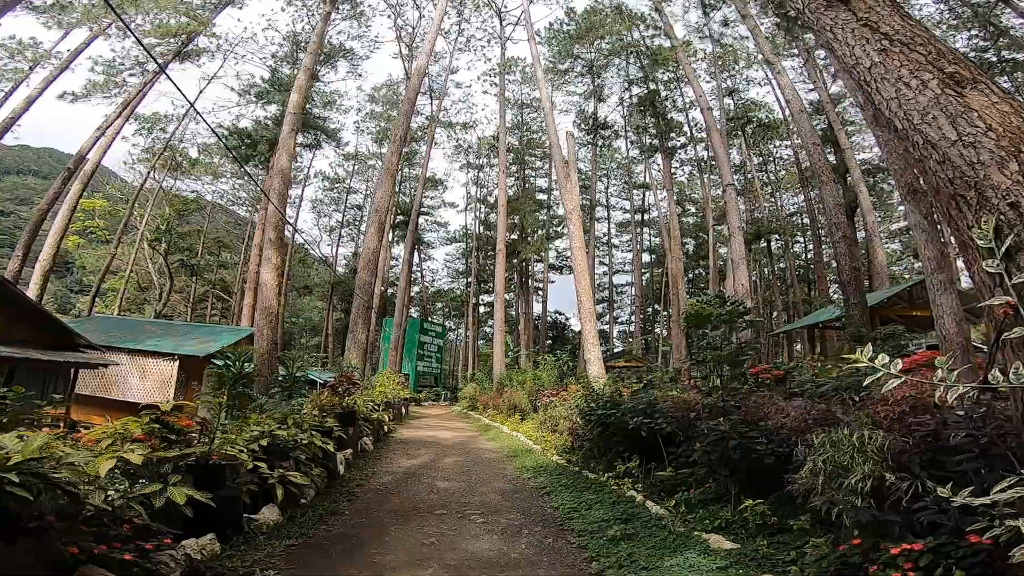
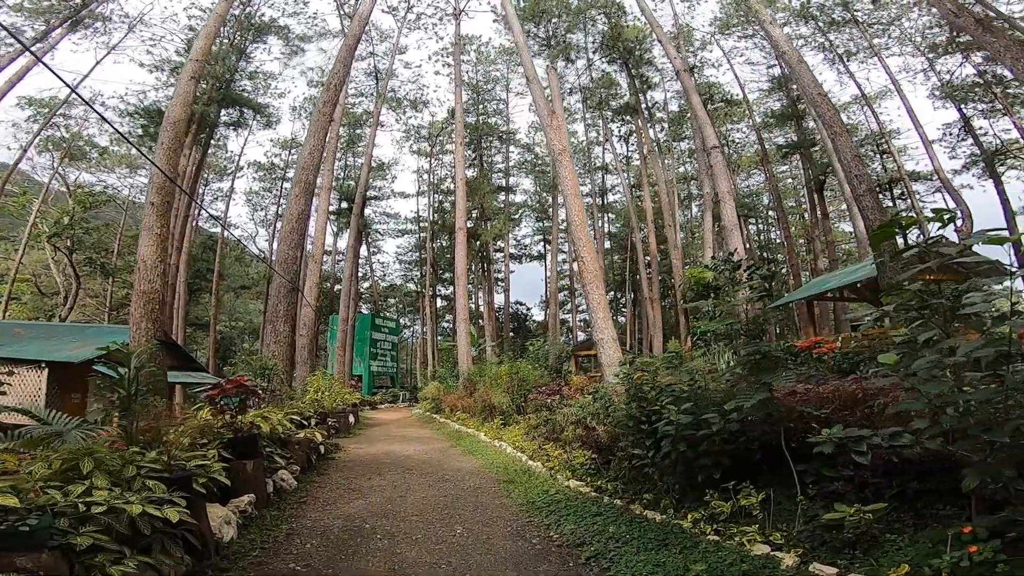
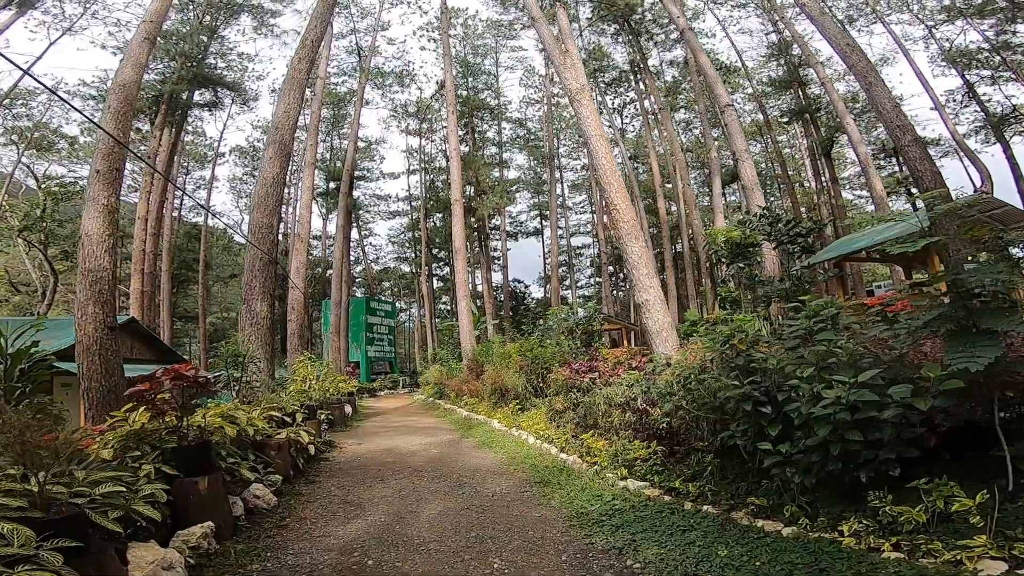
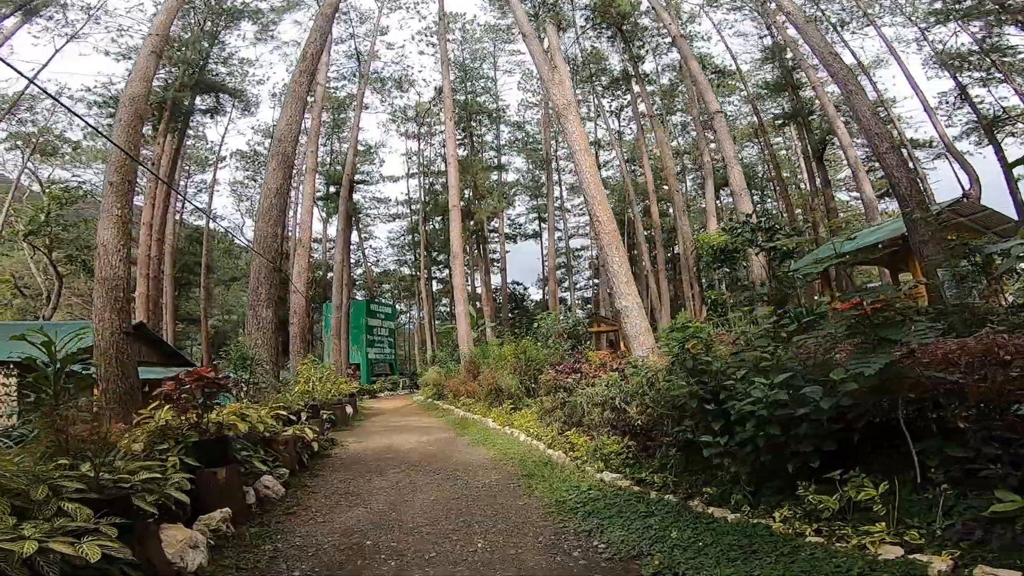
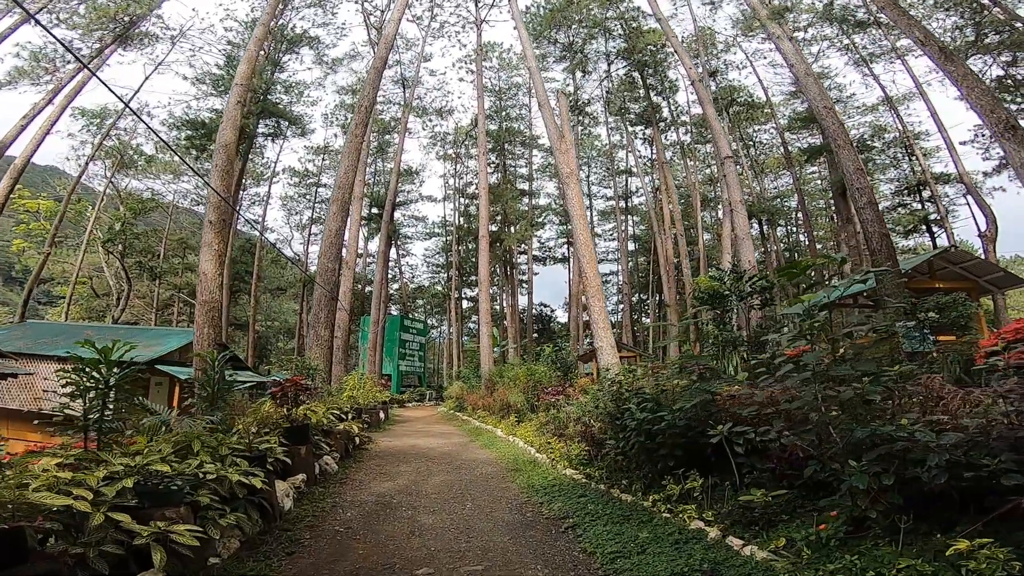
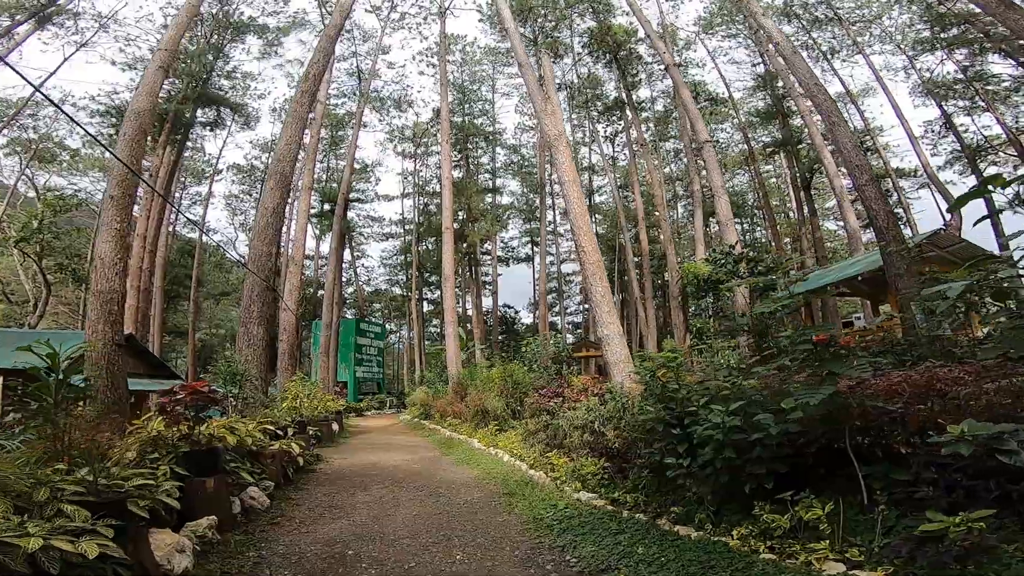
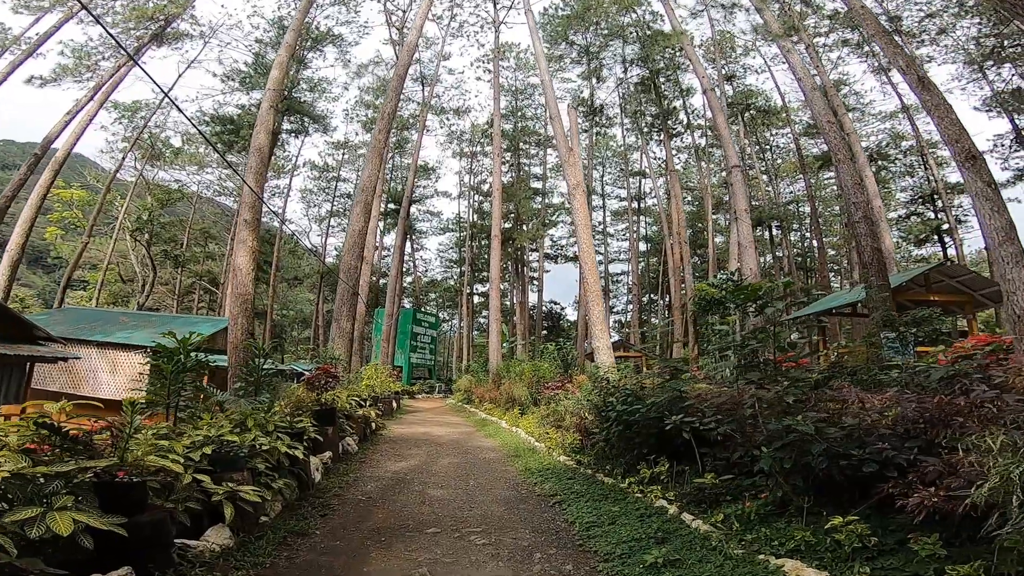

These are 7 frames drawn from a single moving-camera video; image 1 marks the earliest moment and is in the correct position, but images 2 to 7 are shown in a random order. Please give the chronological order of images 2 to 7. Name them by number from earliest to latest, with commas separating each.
7, 5, 2, 6, 4, 3
